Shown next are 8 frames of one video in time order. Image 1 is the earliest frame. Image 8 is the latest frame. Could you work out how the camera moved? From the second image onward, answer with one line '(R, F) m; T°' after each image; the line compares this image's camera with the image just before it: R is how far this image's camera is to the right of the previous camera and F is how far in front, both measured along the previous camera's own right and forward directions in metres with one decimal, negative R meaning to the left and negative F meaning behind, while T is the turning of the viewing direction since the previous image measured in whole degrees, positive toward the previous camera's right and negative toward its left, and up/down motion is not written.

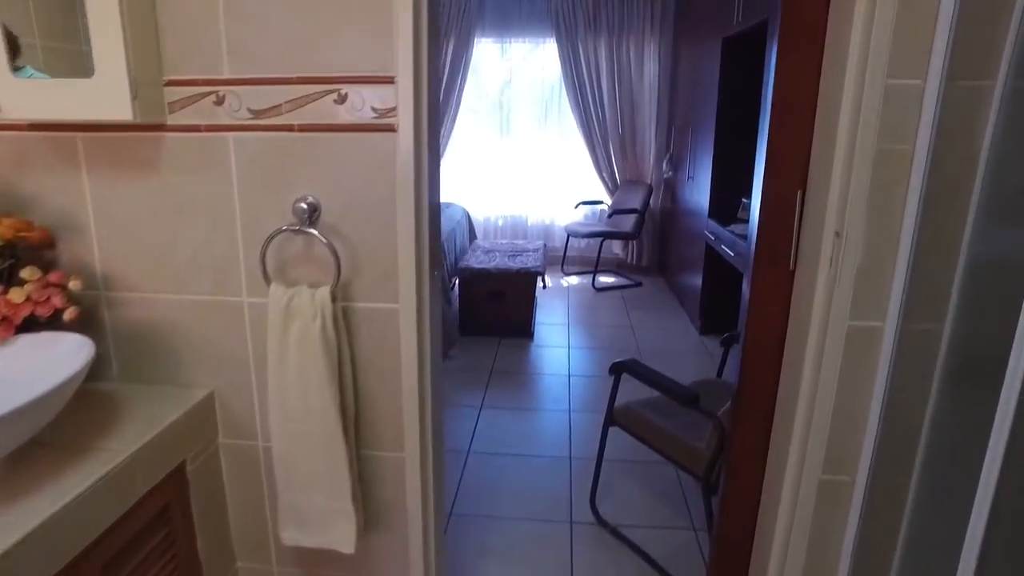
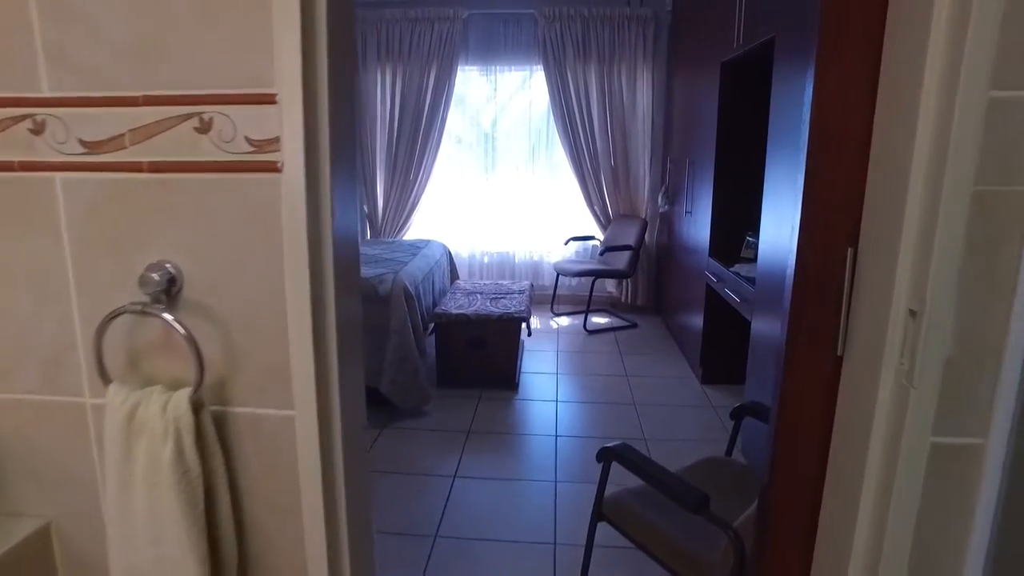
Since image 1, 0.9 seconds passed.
(+0.1, +0.3) m; 0°
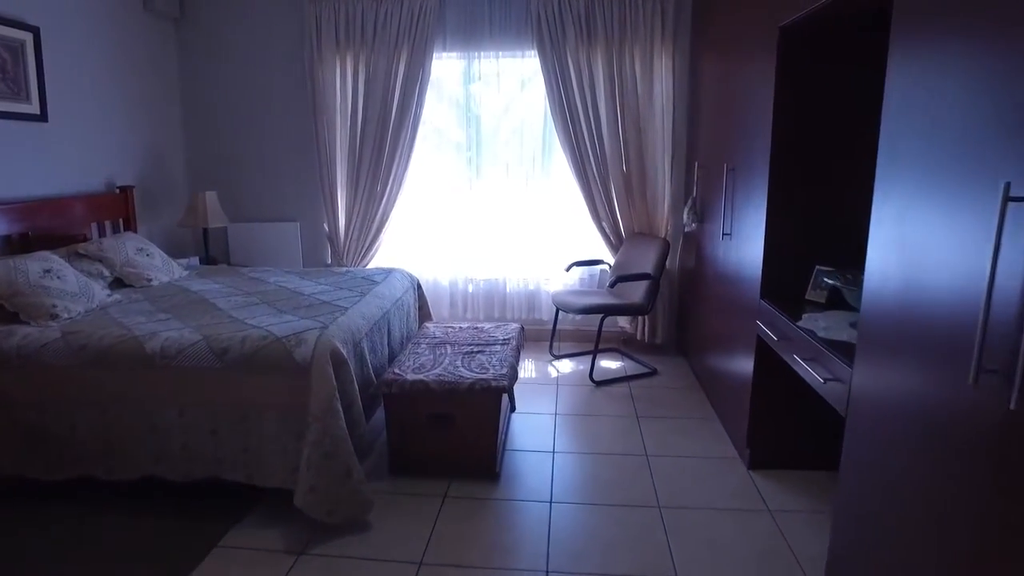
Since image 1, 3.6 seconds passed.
(+0.1, +1.0) m; -1°
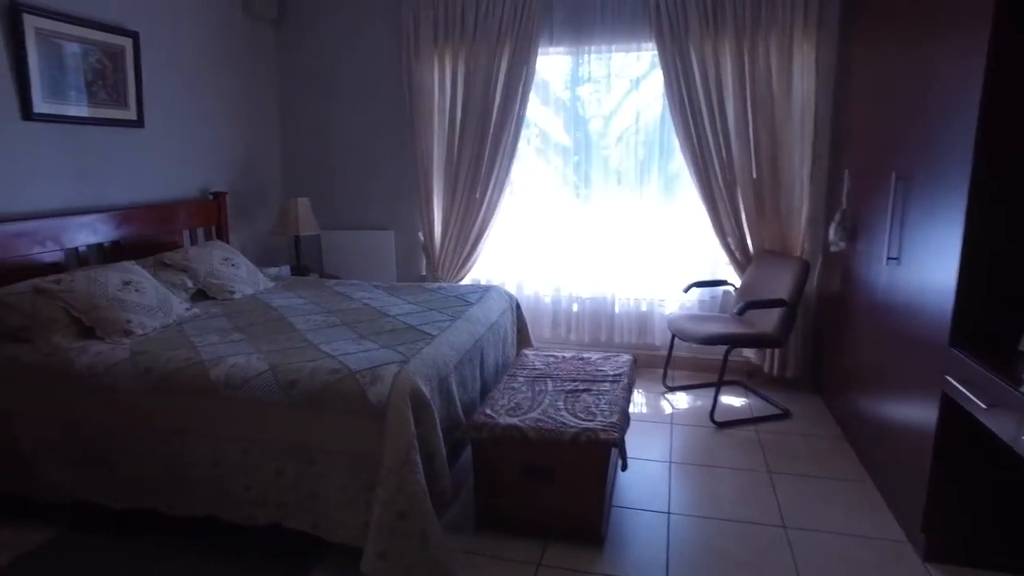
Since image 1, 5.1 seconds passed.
(0.0, +0.4) m; -8°
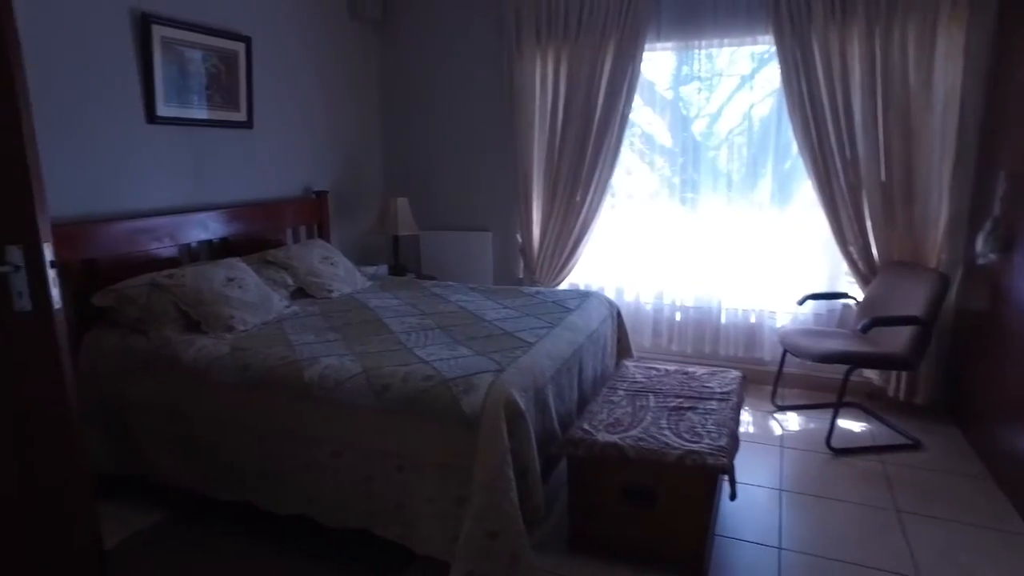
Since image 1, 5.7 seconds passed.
(0.0, +0.1) m; -8°
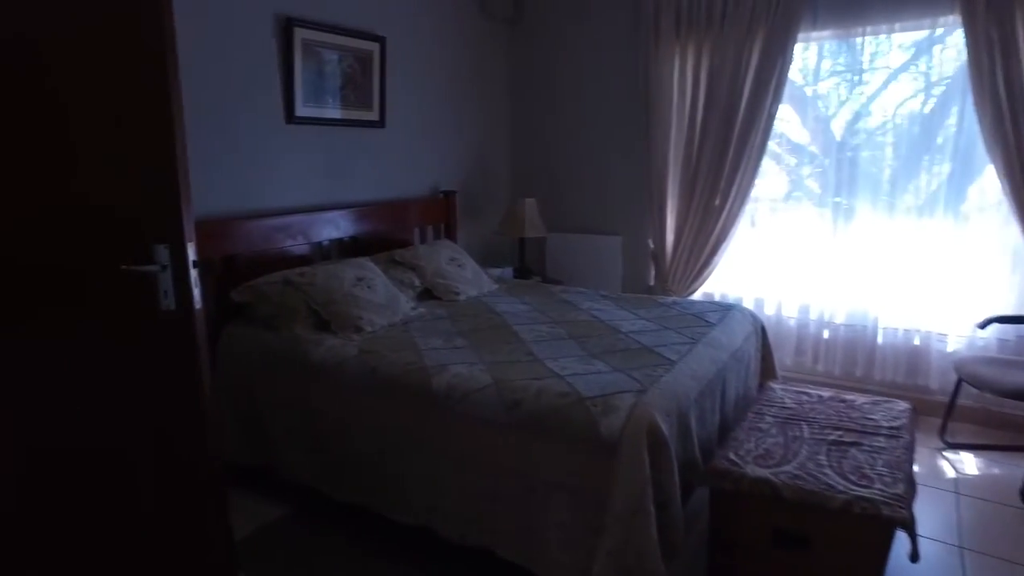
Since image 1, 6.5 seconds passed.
(-0.1, +0.2) m; -9°
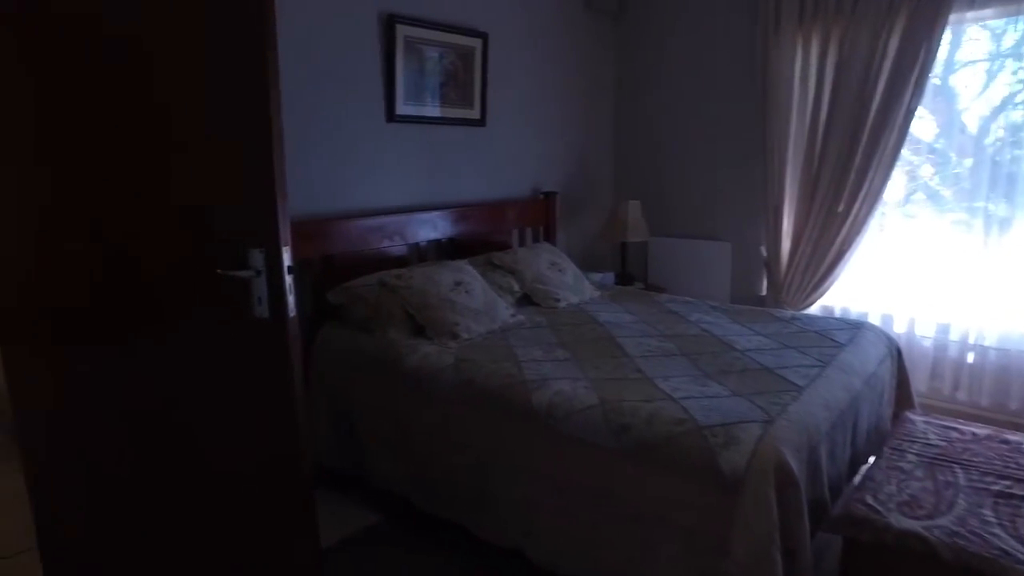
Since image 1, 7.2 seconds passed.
(-0.1, +0.2) m; -7°
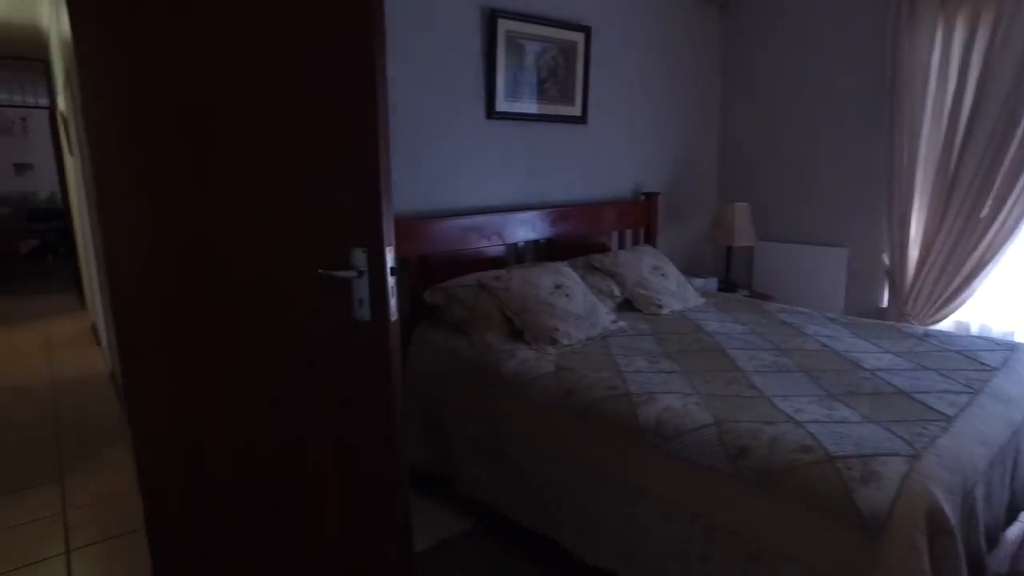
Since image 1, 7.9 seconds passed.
(-0.1, +0.1) m; -7°
